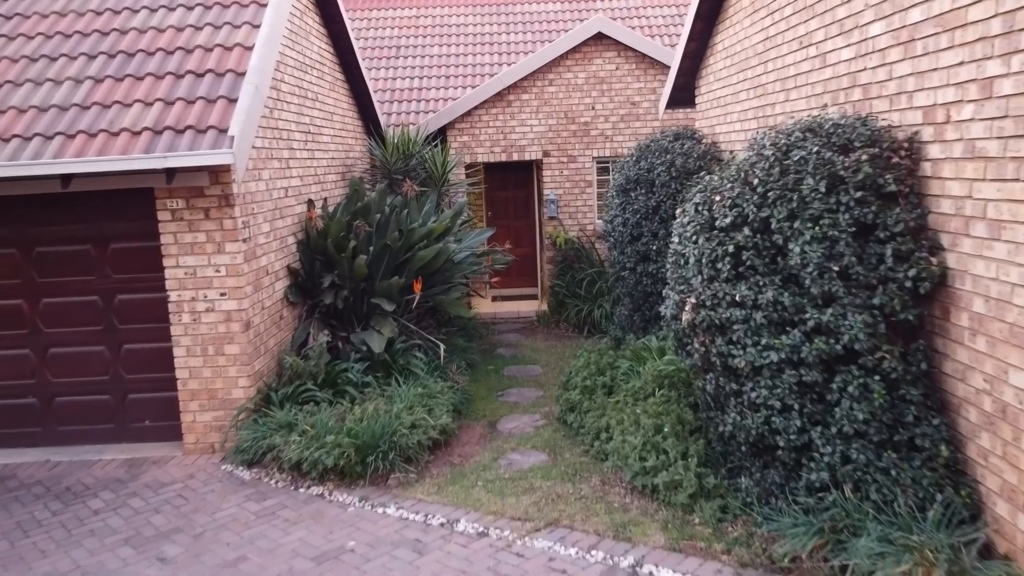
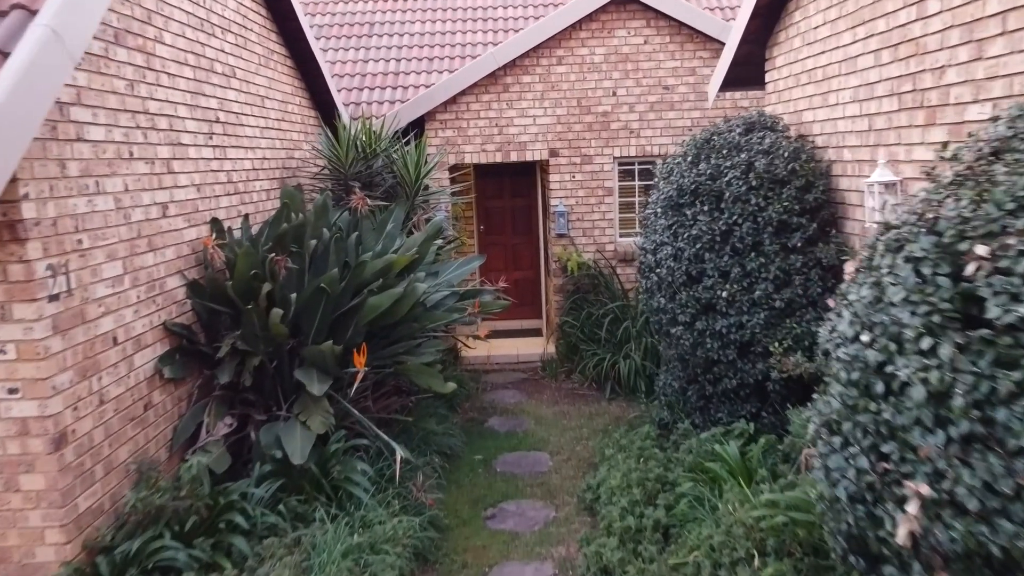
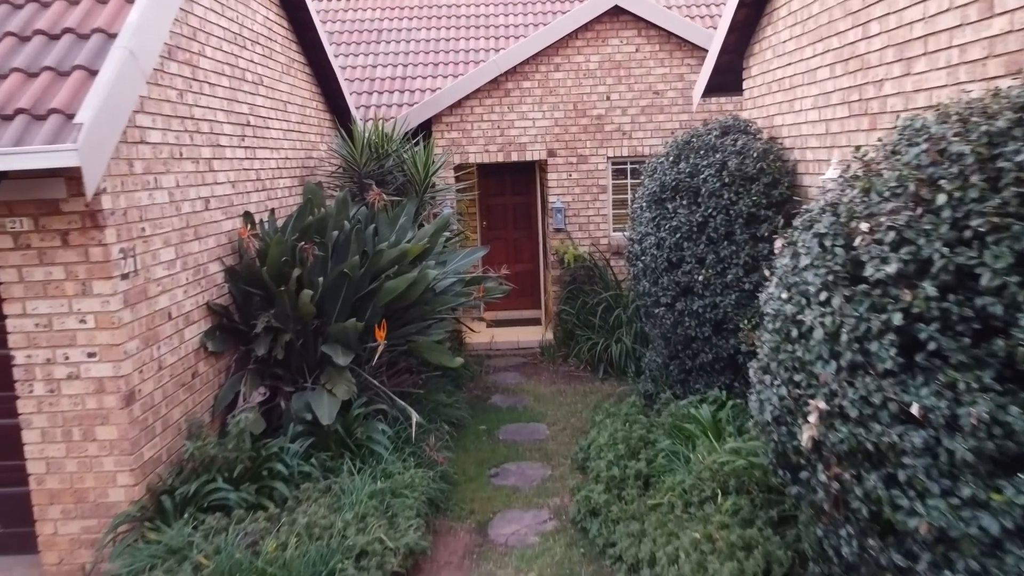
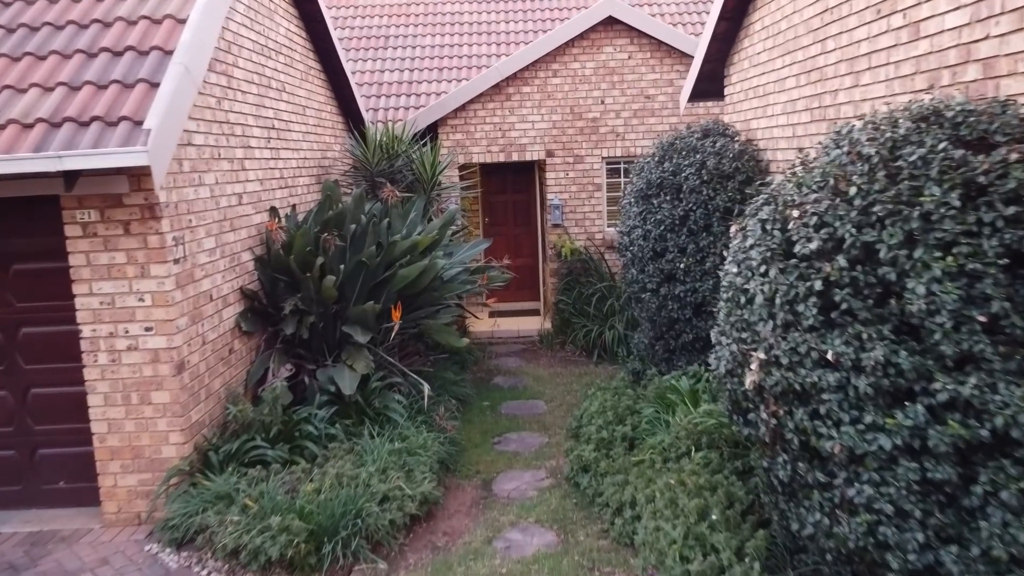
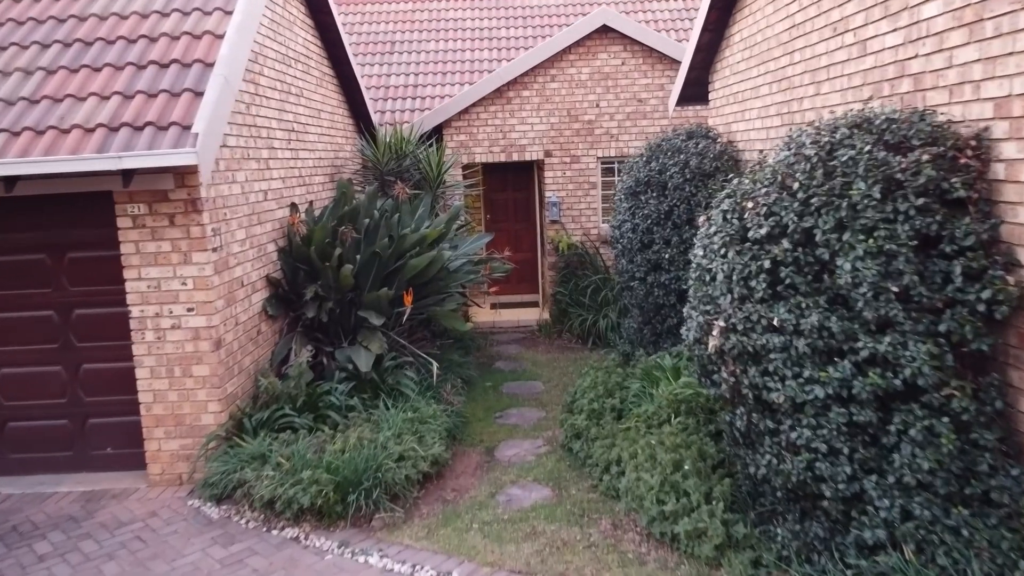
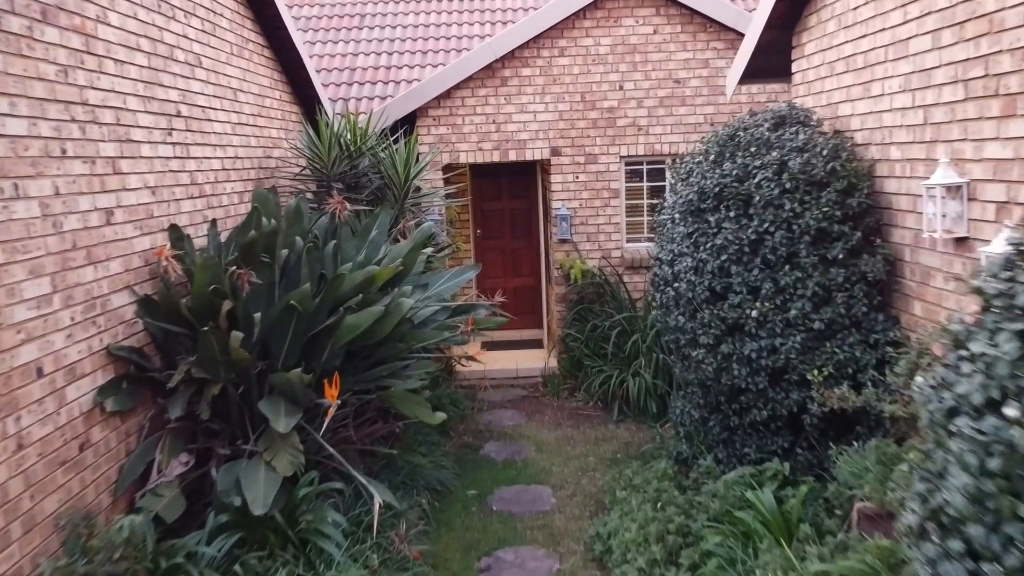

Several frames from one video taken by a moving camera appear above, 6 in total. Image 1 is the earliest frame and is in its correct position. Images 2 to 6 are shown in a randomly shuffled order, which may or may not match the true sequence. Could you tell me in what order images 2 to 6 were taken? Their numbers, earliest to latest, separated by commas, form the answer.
5, 4, 3, 2, 6
